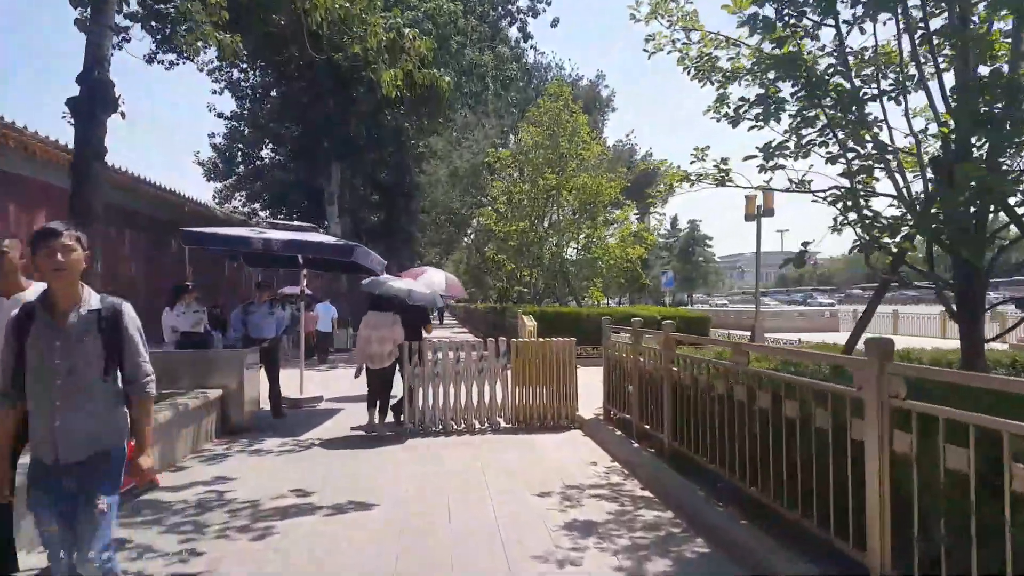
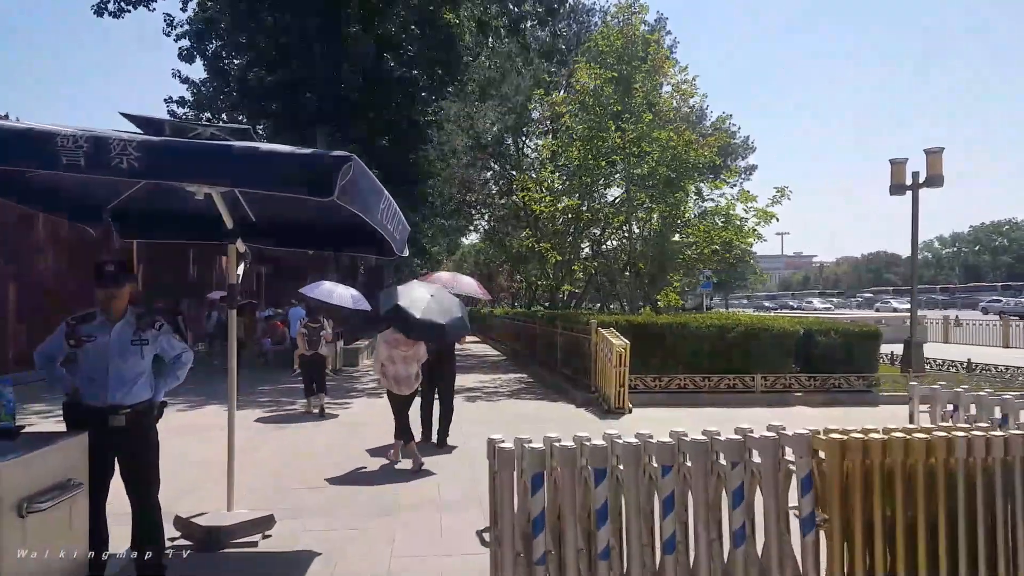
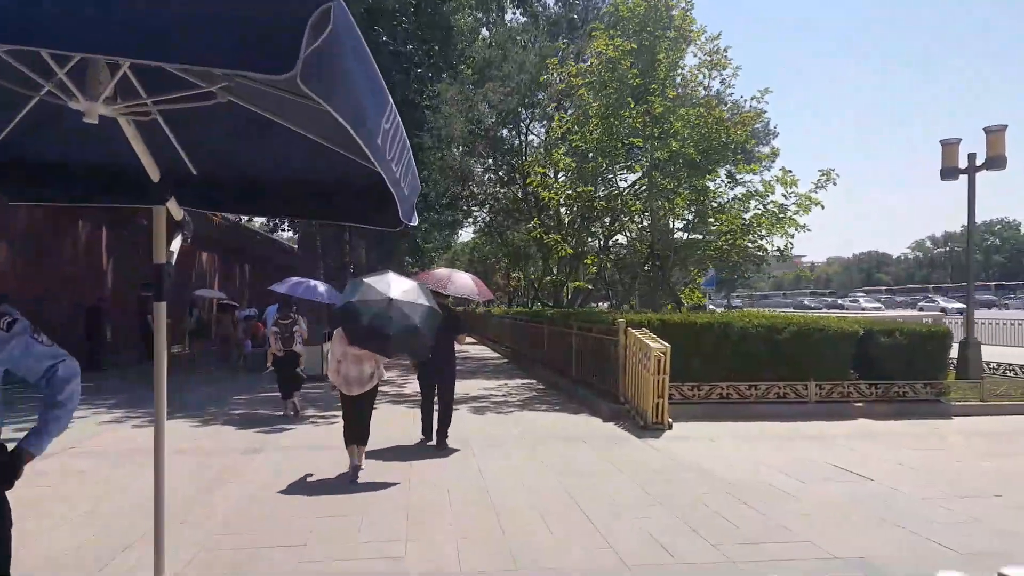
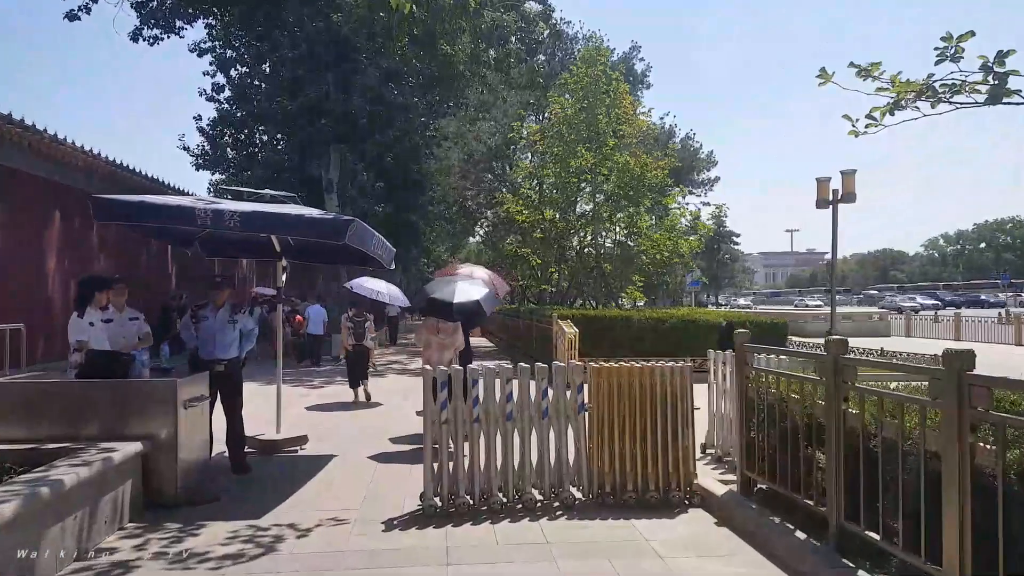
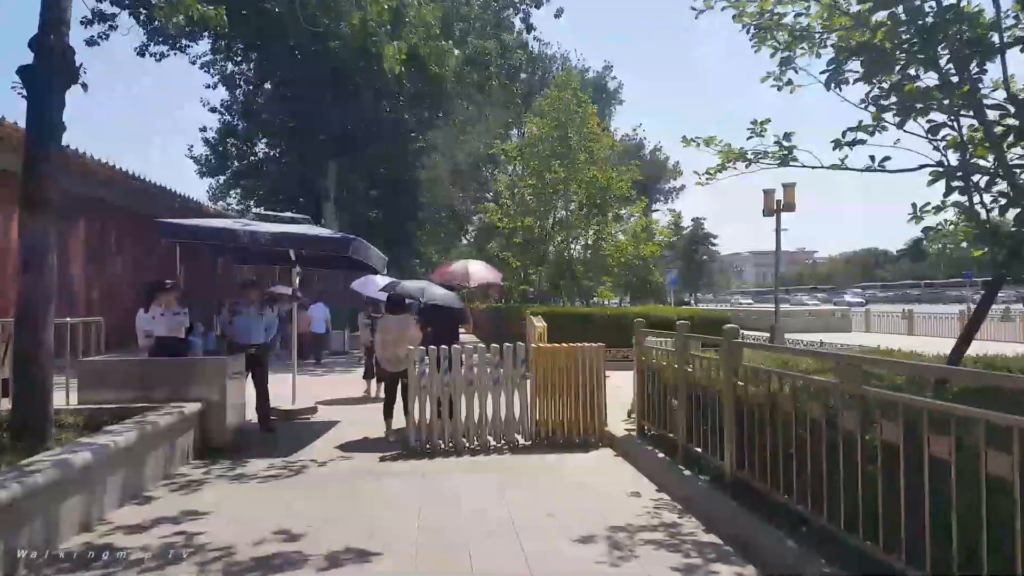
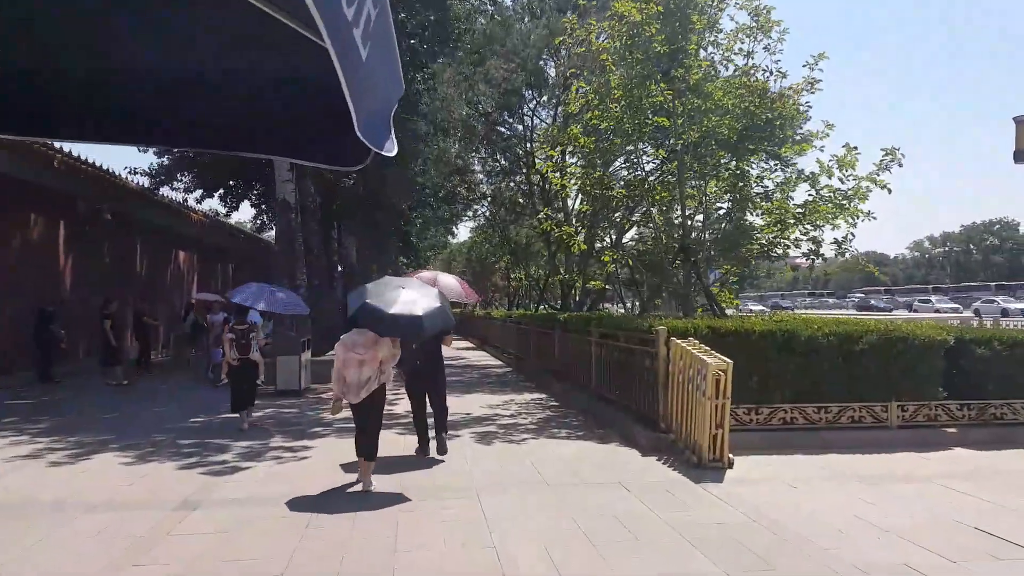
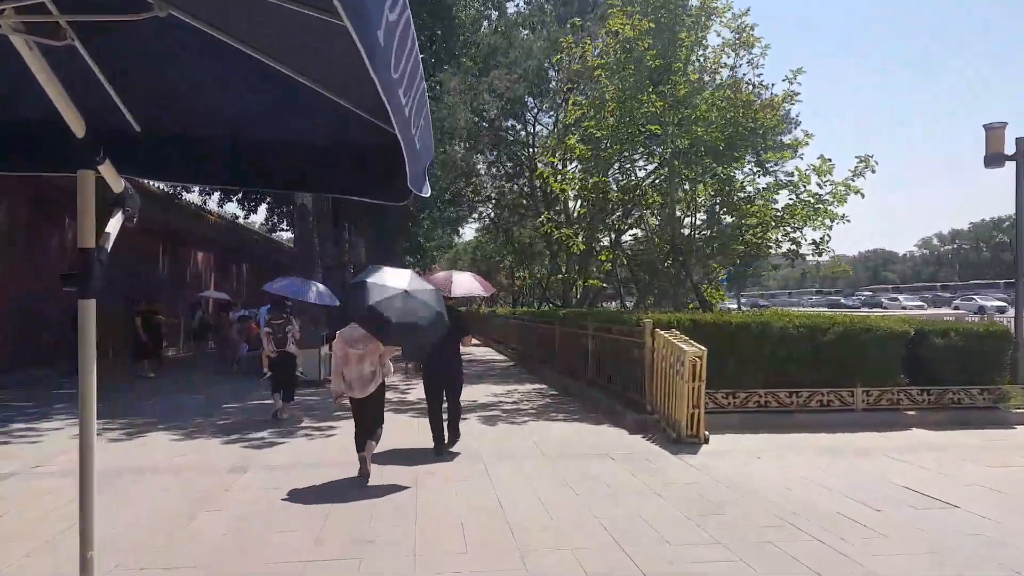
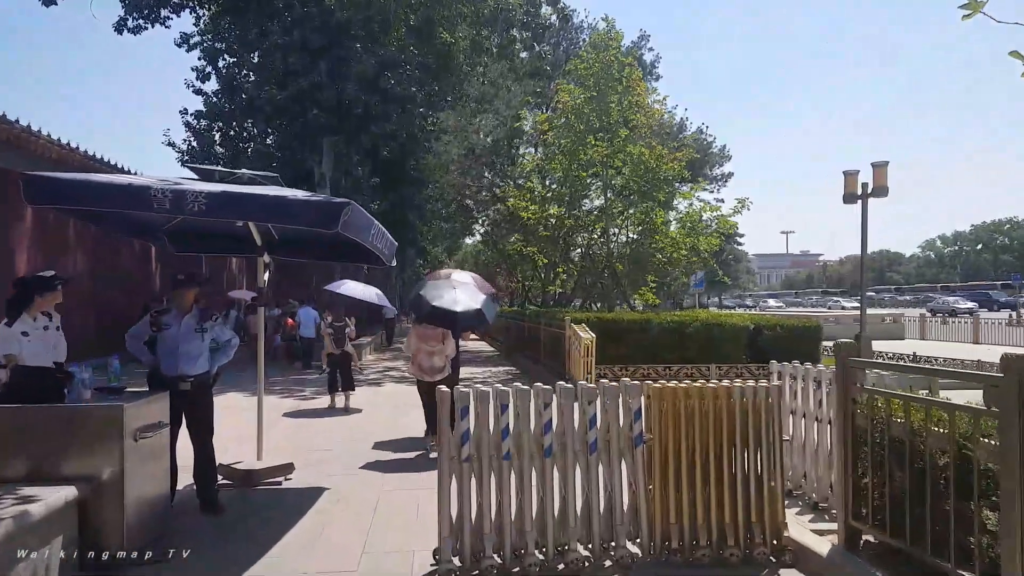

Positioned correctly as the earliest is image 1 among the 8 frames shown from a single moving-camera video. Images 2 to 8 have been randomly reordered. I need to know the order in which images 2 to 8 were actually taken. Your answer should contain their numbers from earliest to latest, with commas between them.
5, 4, 8, 2, 3, 7, 6
